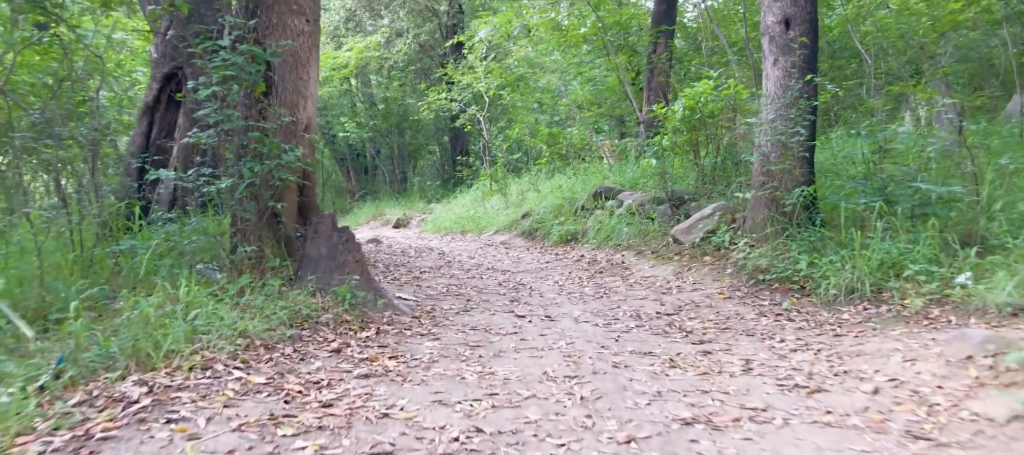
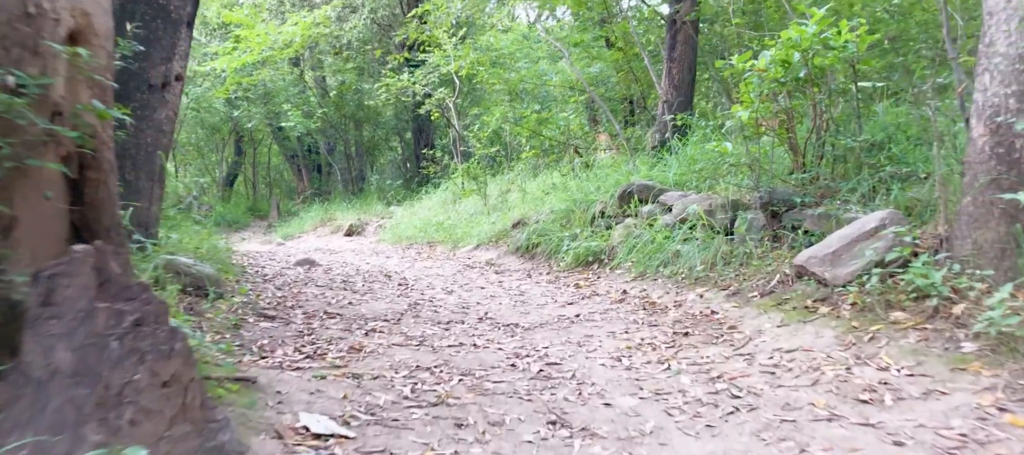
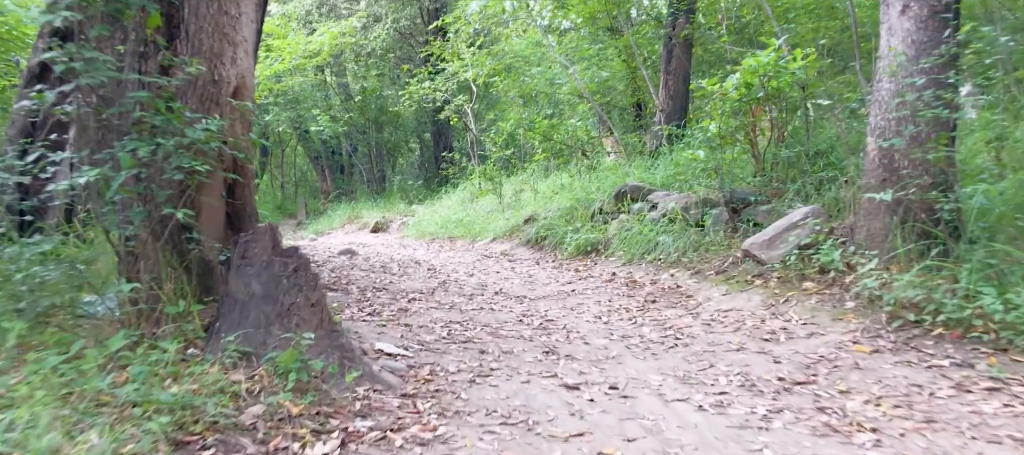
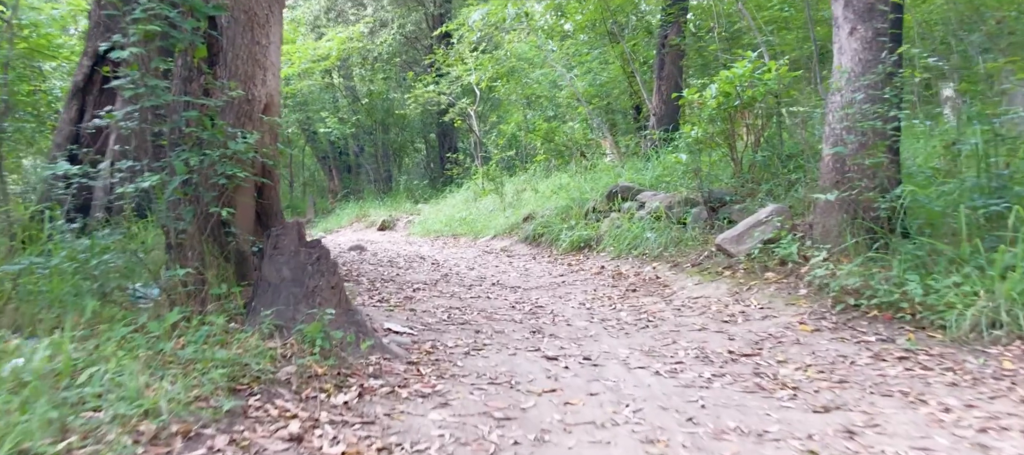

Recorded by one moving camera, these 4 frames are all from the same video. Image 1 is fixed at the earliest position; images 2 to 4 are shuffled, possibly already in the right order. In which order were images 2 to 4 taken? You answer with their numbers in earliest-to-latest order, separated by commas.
4, 3, 2
